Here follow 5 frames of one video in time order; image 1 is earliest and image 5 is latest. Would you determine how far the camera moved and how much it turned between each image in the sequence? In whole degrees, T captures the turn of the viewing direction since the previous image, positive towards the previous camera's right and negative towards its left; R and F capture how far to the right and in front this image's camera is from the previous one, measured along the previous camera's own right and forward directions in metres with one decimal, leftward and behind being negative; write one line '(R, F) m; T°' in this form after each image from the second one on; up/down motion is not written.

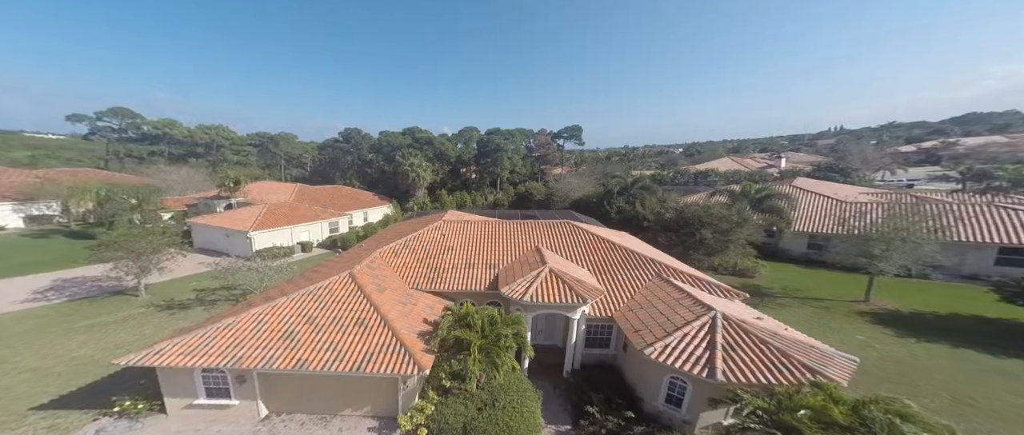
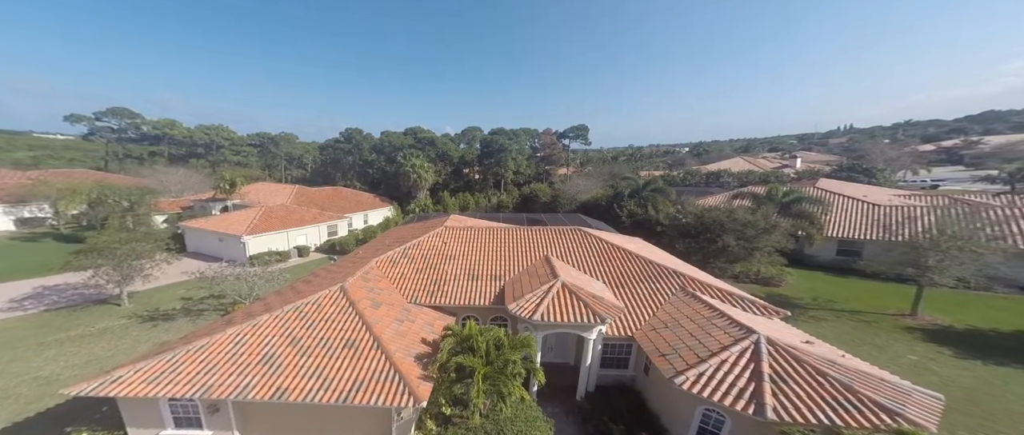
(-0.2, +1.6) m; -1°
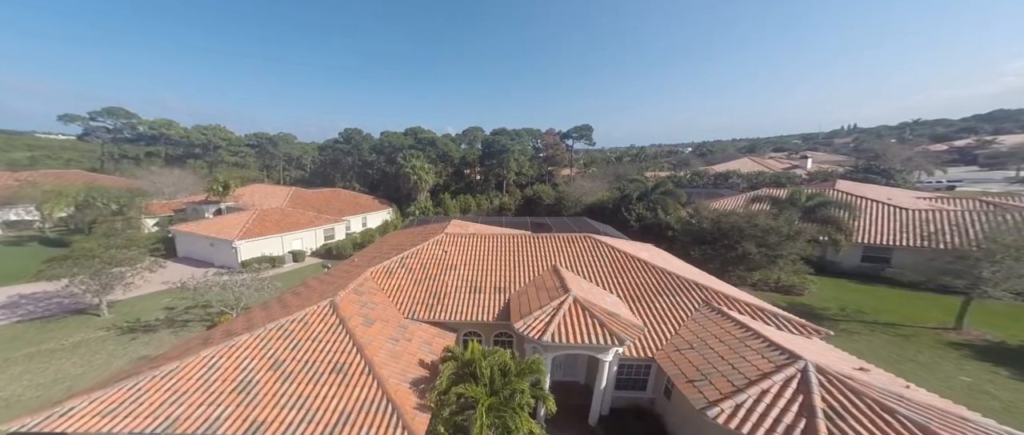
(-0.2, +1.3) m; 0°
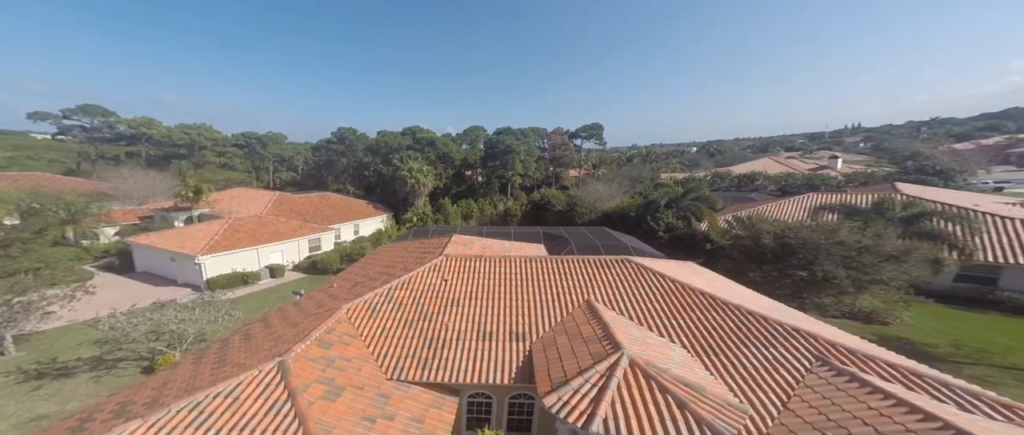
(-0.8, +3.9) m; 0°
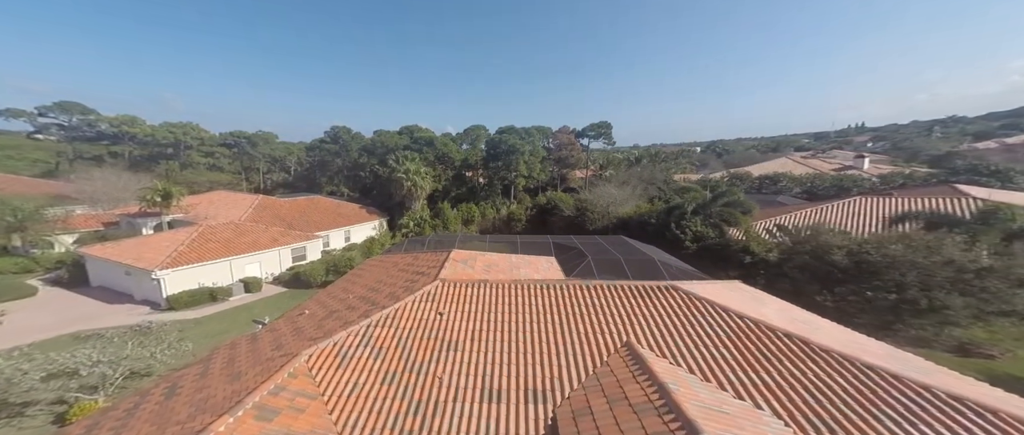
(-0.5, +3.1) m; 0°
